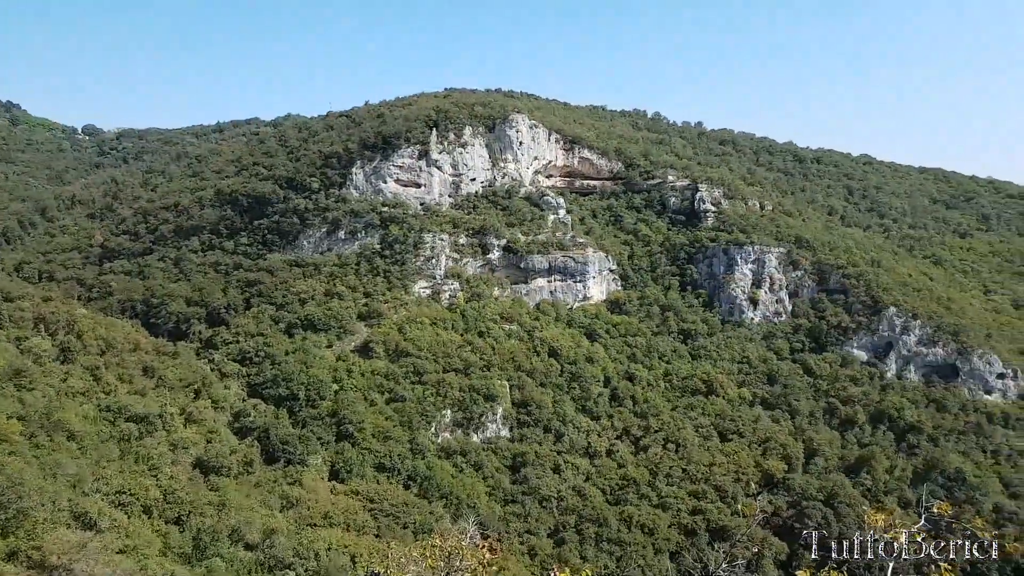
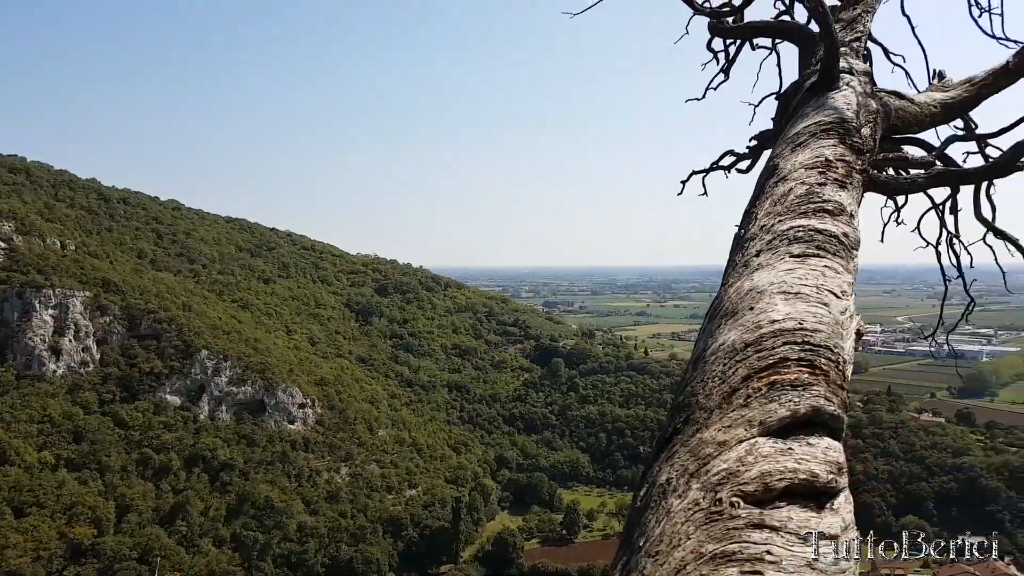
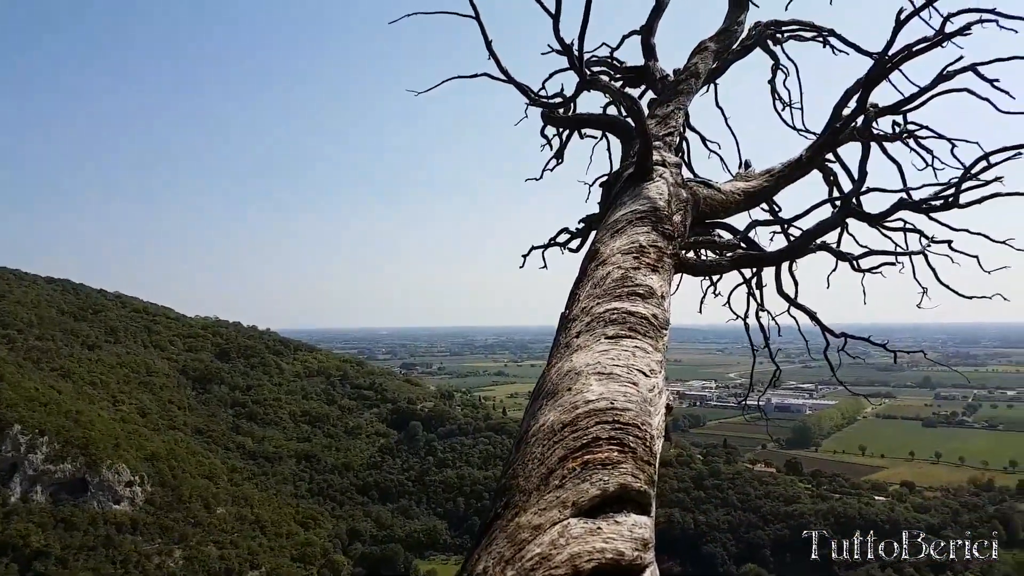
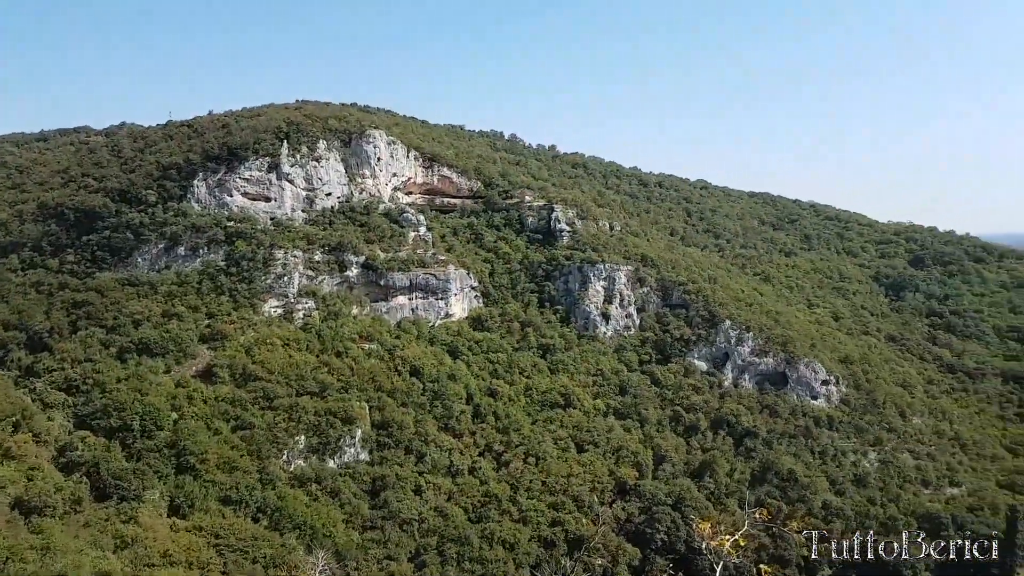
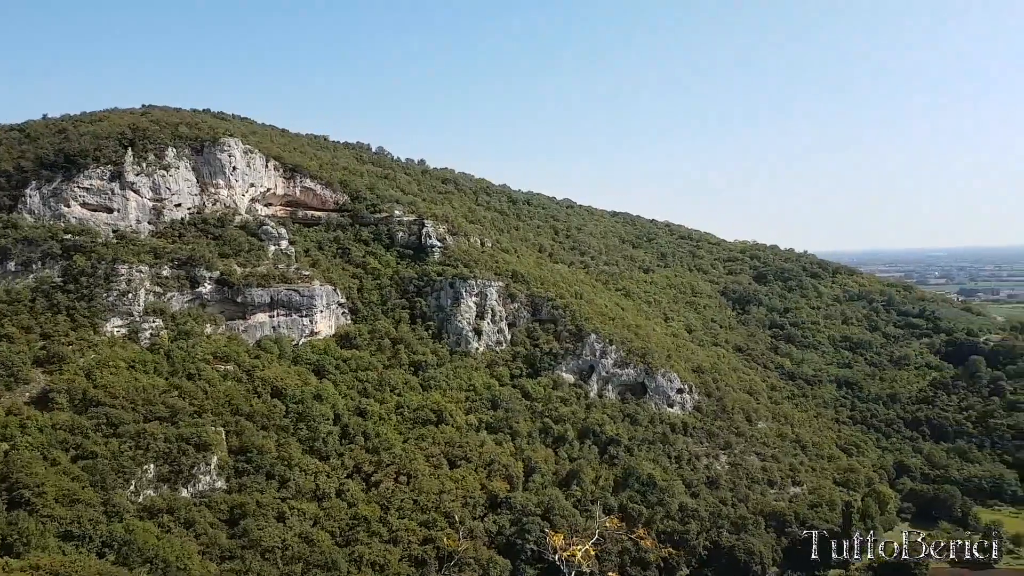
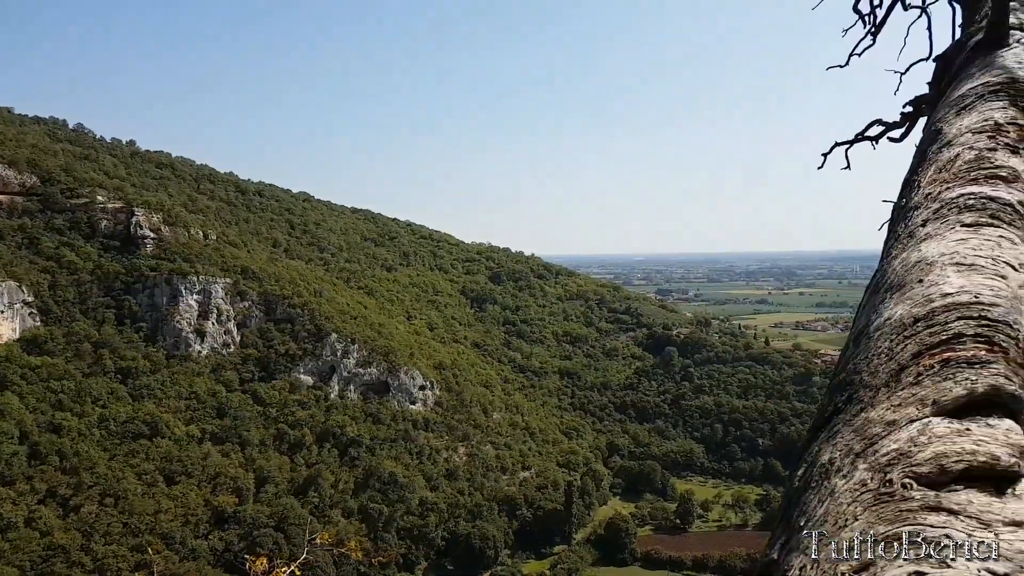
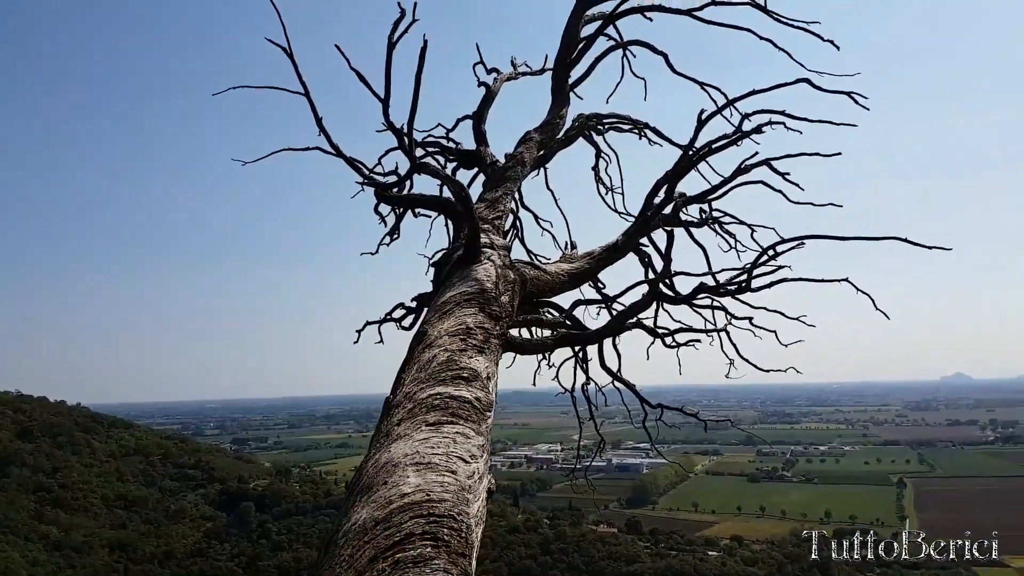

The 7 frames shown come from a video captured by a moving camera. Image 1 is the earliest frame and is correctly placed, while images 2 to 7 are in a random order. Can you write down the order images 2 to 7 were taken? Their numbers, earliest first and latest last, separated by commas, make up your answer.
4, 5, 6, 2, 3, 7
